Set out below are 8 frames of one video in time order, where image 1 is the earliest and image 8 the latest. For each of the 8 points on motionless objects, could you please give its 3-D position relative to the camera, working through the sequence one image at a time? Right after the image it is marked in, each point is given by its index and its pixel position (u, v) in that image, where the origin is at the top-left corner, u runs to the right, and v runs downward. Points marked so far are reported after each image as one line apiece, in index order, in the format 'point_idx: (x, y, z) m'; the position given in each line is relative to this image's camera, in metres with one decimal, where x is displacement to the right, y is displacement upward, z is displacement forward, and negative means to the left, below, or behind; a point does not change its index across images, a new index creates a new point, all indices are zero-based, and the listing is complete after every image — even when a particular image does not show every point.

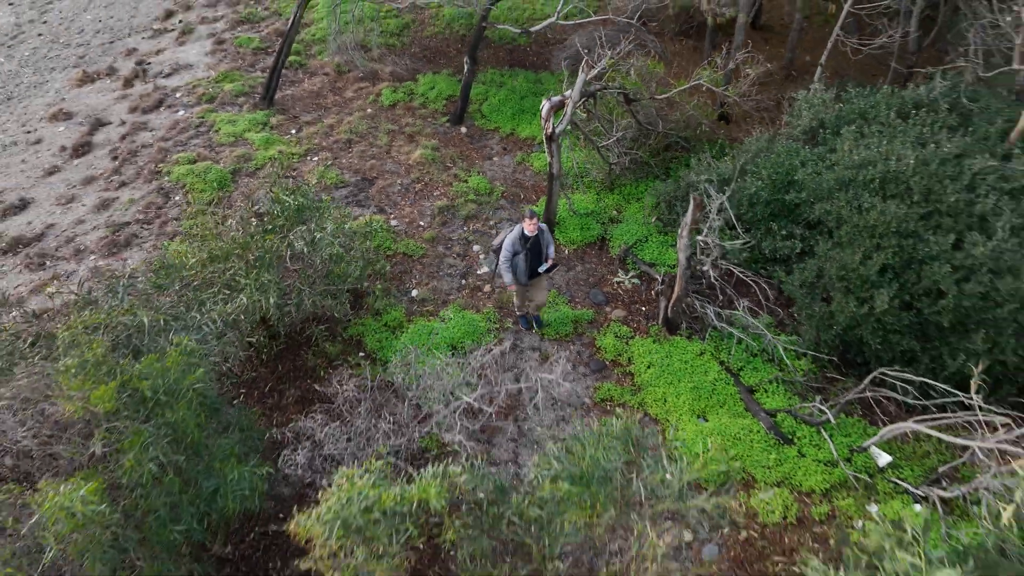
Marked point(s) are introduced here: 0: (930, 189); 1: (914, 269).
0: (+3.1, +0.7, +5.3) m
1: (+2.9, +0.1, +5.2) m
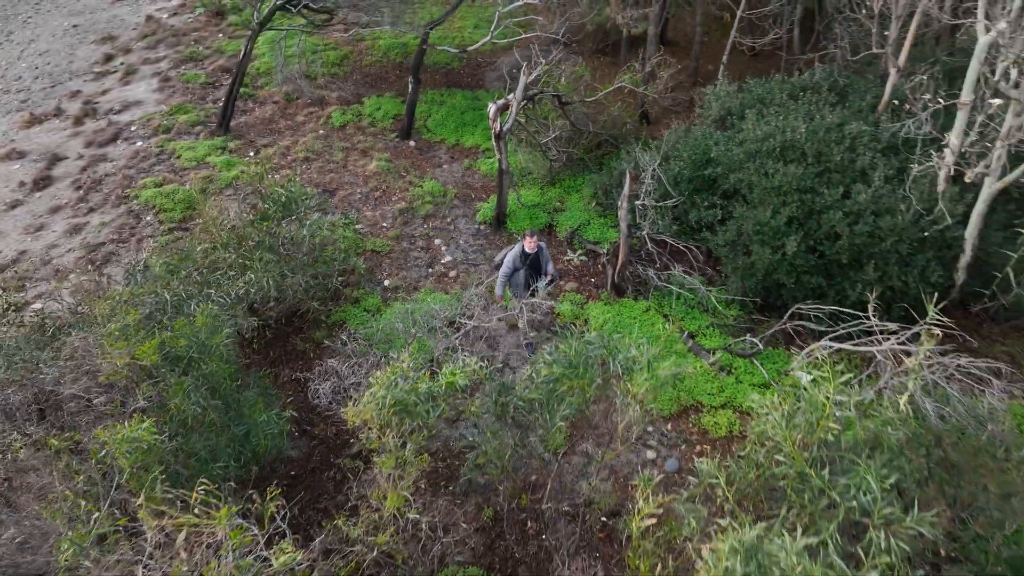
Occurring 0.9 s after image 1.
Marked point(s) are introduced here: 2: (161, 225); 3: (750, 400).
0: (+2.8, +1.2, +6.4) m
1: (+2.7, +0.6, +6.2) m
2: (-3.9, +0.7, +8.0) m
3: (+1.9, -0.9, +5.8) m
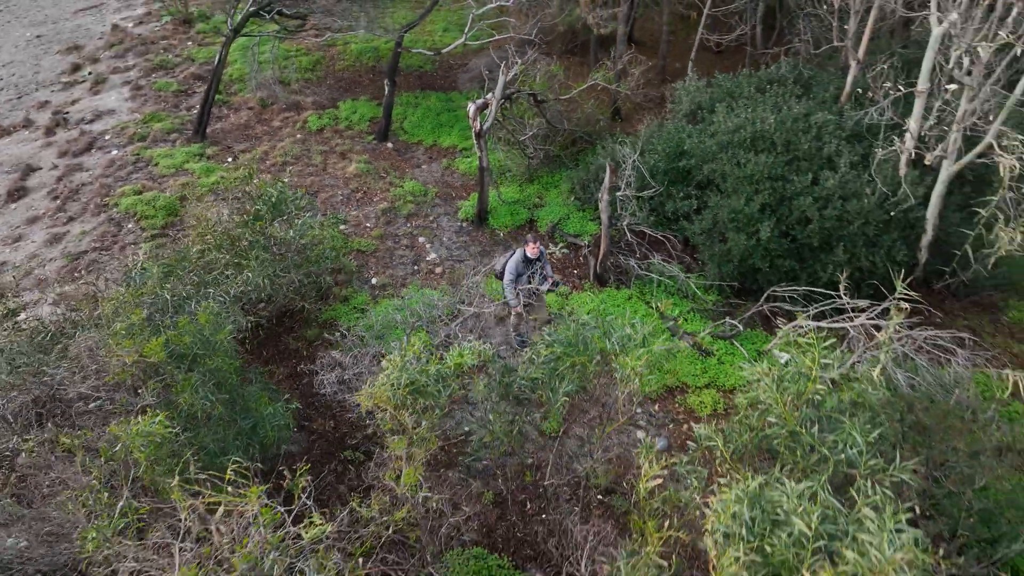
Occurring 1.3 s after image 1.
0: (+2.6, +1.4, +6.7) m
1: (+2.5, +0.8, +6.5) m
2: (-4.1, +0.6, +8.0) m
3: (+1.9, -0.8, +6.1) m
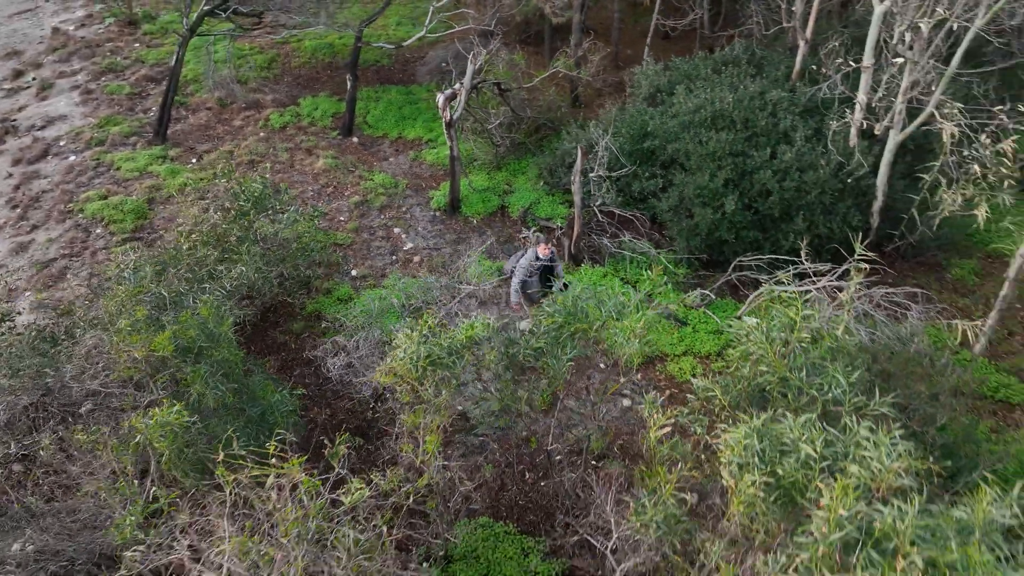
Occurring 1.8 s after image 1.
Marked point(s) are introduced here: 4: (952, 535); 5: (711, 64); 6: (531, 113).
0: (+2.3, +1.7, +7.1) m
1: (+2.3, +1.1, +6.9) m
2: (-4.4, +0.6, +7.9) m
3: (+1.8, -0.5, +6.4) m
4: (+1.4, -0.8, +2.3) m
5: (+2.2, +2.5, +7.9) m
6: (+0.2, +2.2, +9.0) m
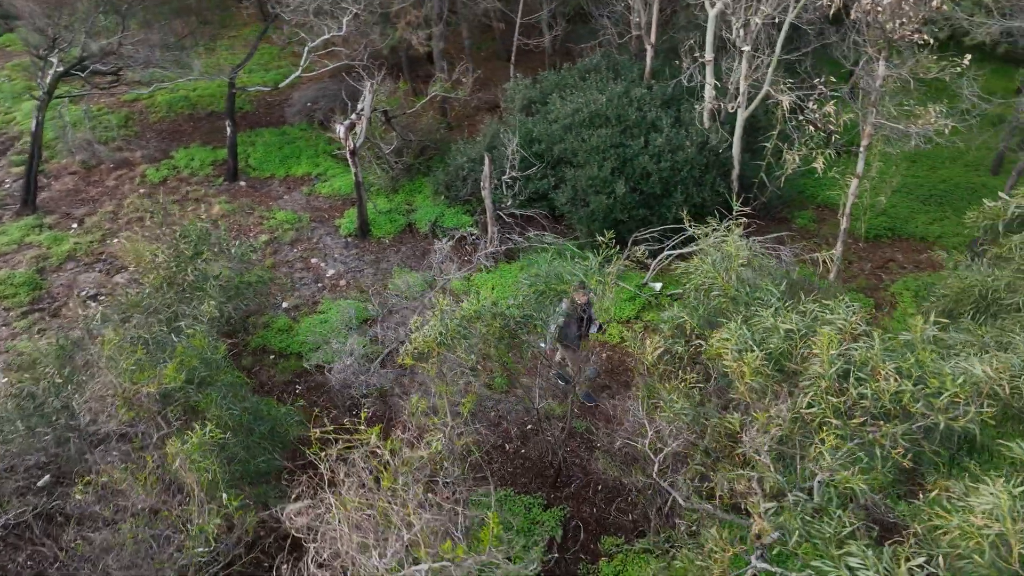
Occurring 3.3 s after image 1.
0: (+1.2, +2.0, +8.2) m
1: (+1.3, +1.4, +8.0) m
2: (-5.3, -0.2, +7.5) m
3: (+1.2, -0.2, +7.4) m
4: (+1.8, -0.3, +3.2) m
5: (+0.8, +2.7, +9.0) m
6: (-1.3, +2.0, +9.6) m
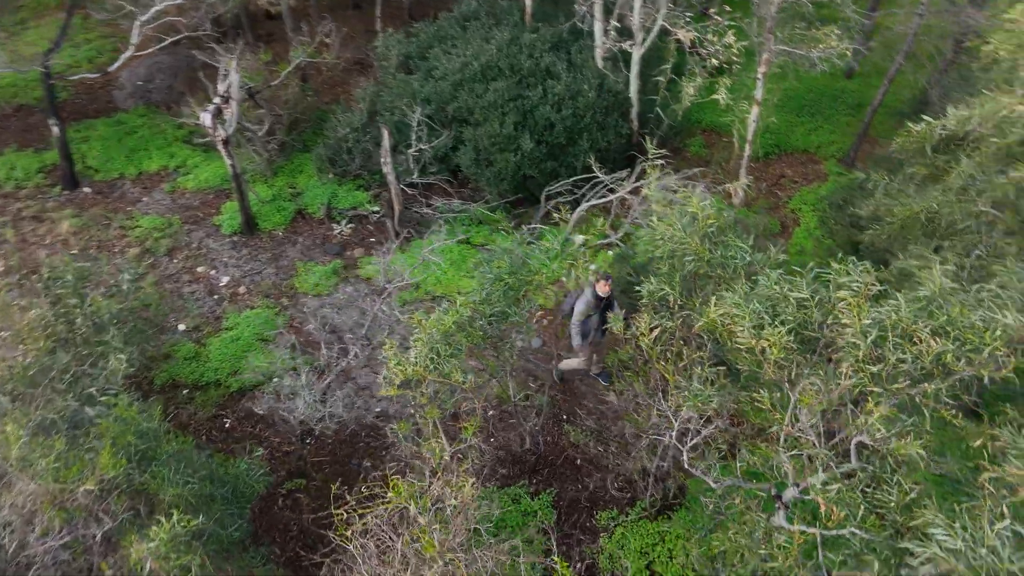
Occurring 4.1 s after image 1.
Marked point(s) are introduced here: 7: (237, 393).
0: (0.0, +2.4, +7.7) m
1: (+0.2, +1.8, +7.6) m
2: (-5.8, -0.9, +6.0) m
3: (+0.5, +0.2, +7.2) m
4: (+1.9, -0.1, +3.2) m
5: (-0.7, +3.1, +8.3) m
6: (-2.7, +2.2, +8.6) m
7: (-2.3, -0.9, +5.9) m
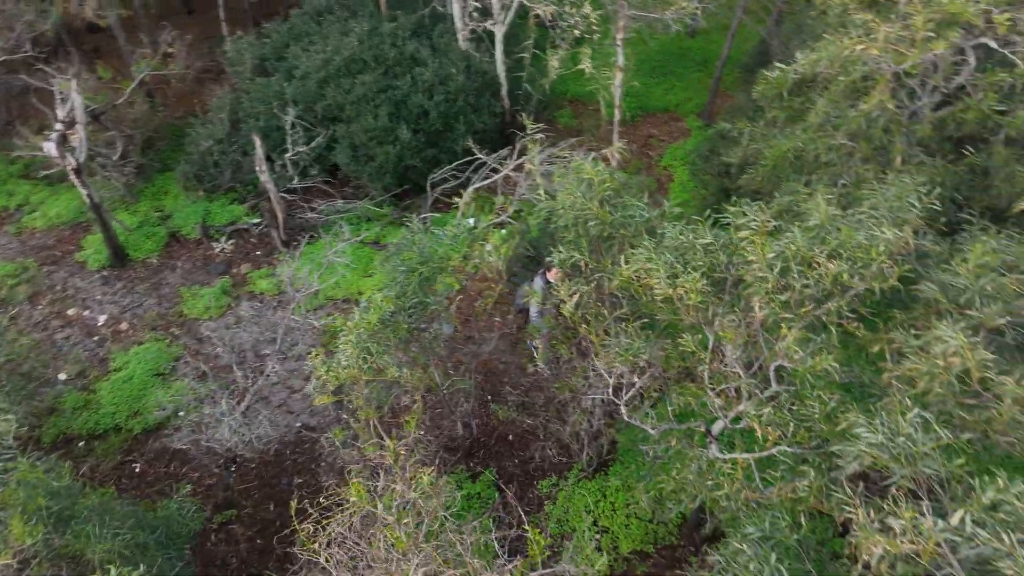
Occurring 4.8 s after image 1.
0: (-1.5, +2.5, +7.6) m
1: (-1.1, +1.9, +7.5) m
2: (-6.3, -1.7, +5.0) m
3: (-0.6, +0.3, +7.2) m
4: (+1.5, +0.3, +3.5) m
5: (-2.3, +3.1, +8.1) m
6: (-4.2, +1.8, +8.0) m
7: (-2.9, -1.1, +5.5) m
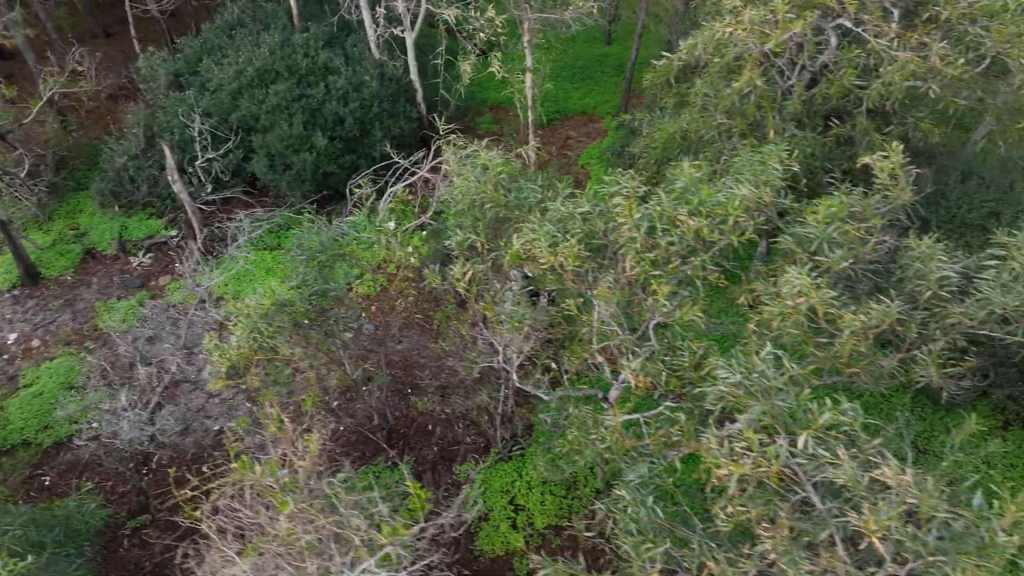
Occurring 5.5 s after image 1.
0: (-2.4, +2.4, +7.7) m
1: (-2.1, +1.9, +7.6) m
2: (-6.9, -2.0, +4.7) m
3: (-1.4, +0.3, +7.3) m
4: (+0.9, +0.5, +3.8) m
5: (-3.3, +2.9, +8.1) m
6: (-5.2, +1.6, +7.9) m
7: (-3.5, -1.2, +5.5) m
